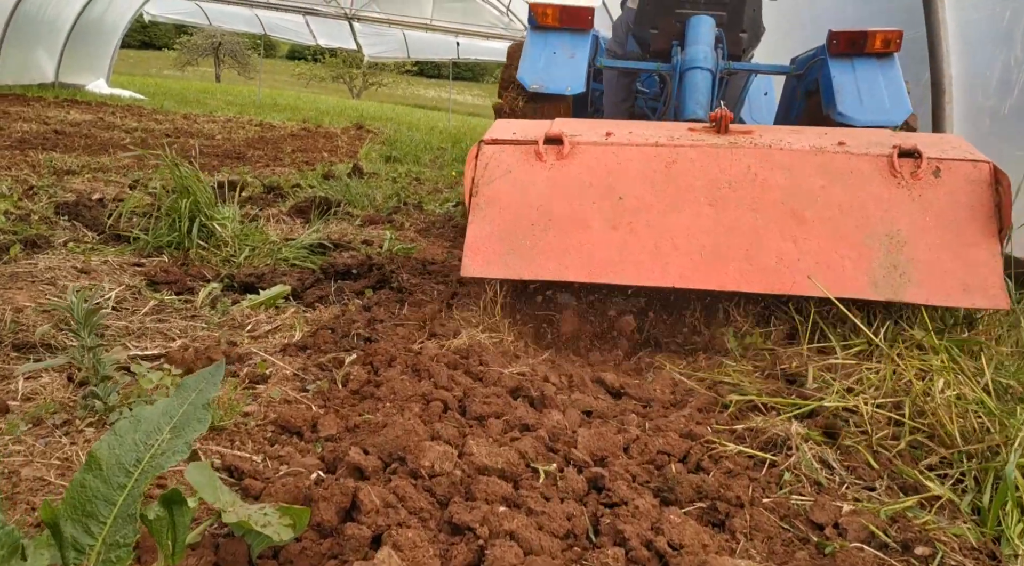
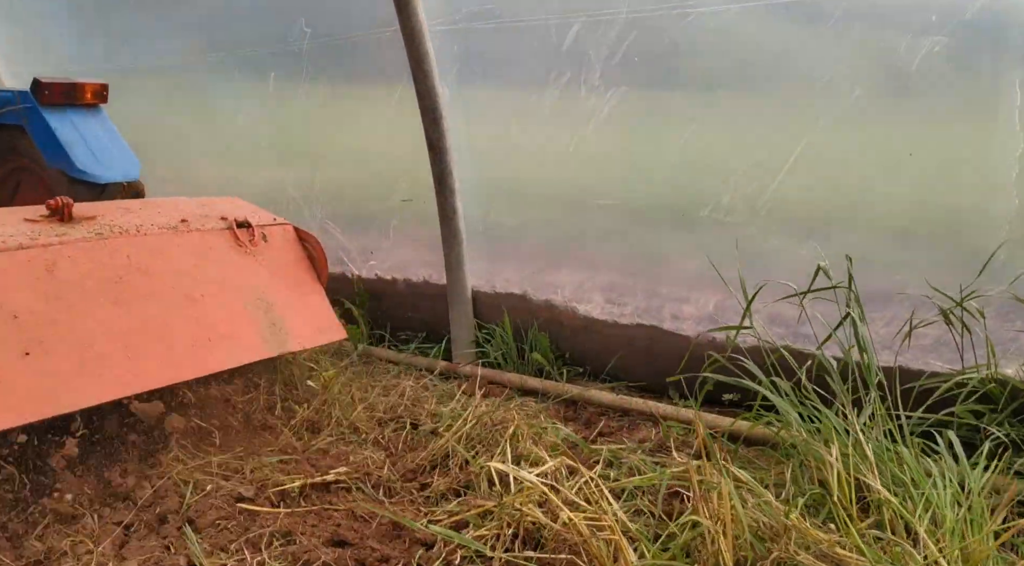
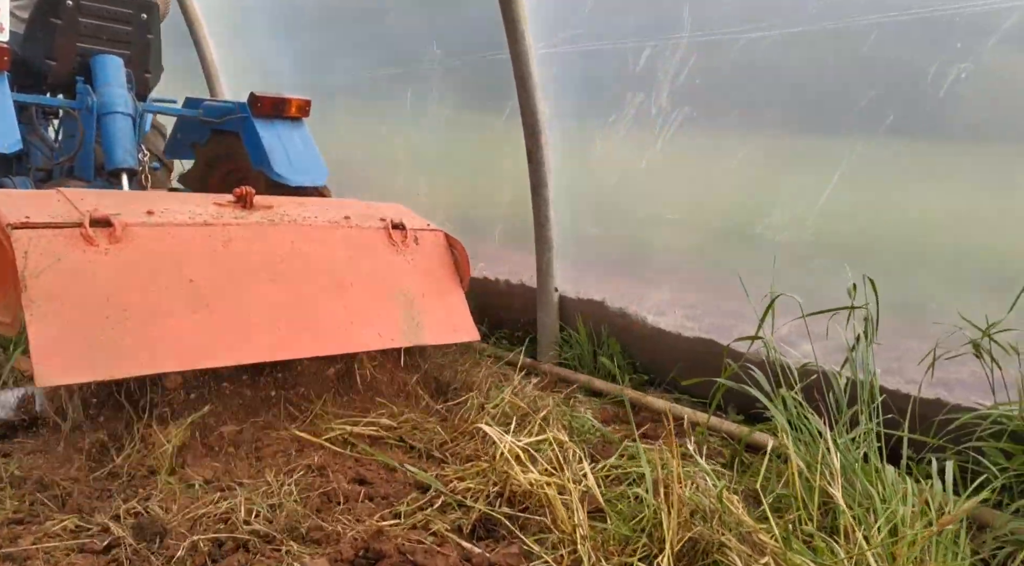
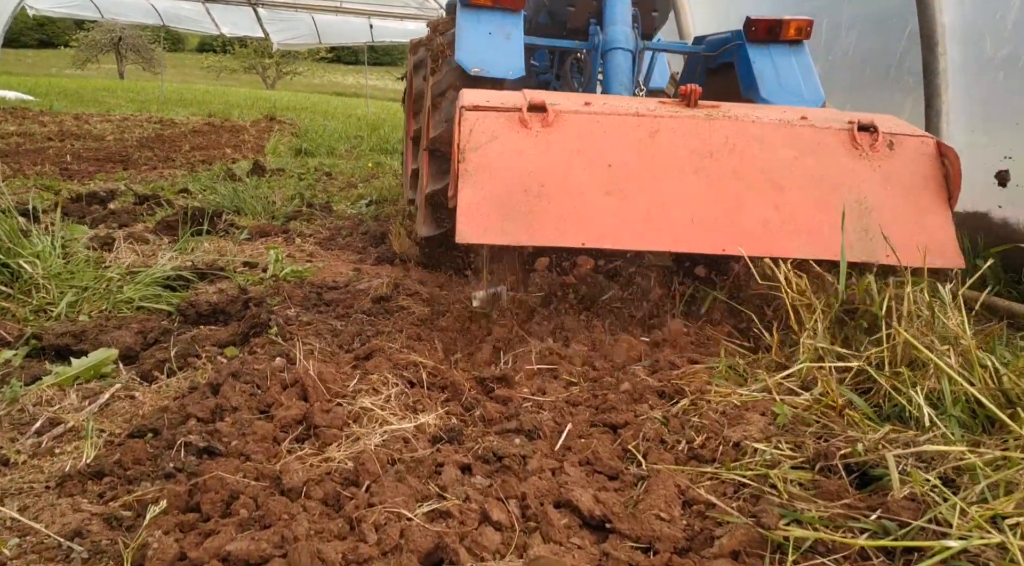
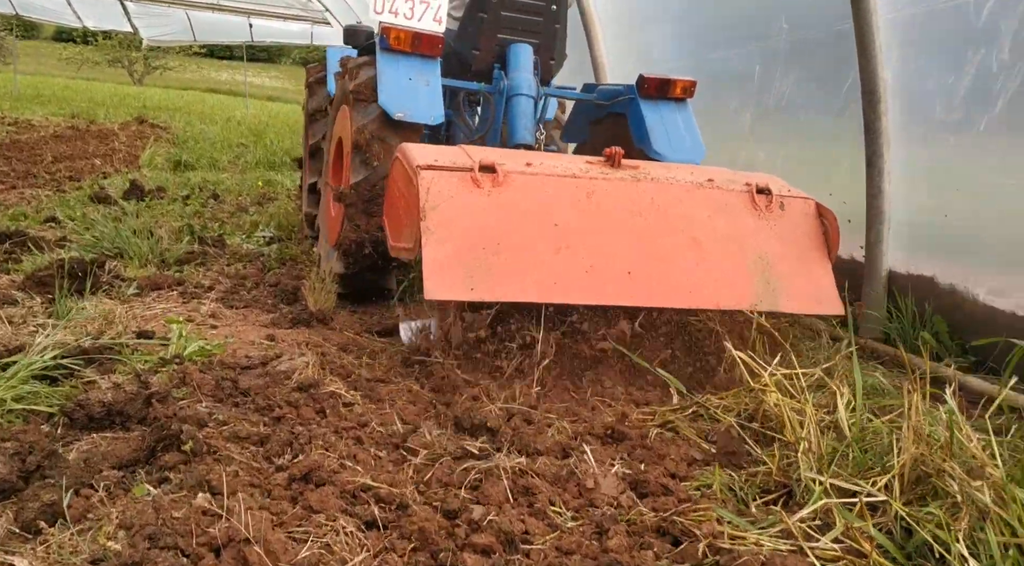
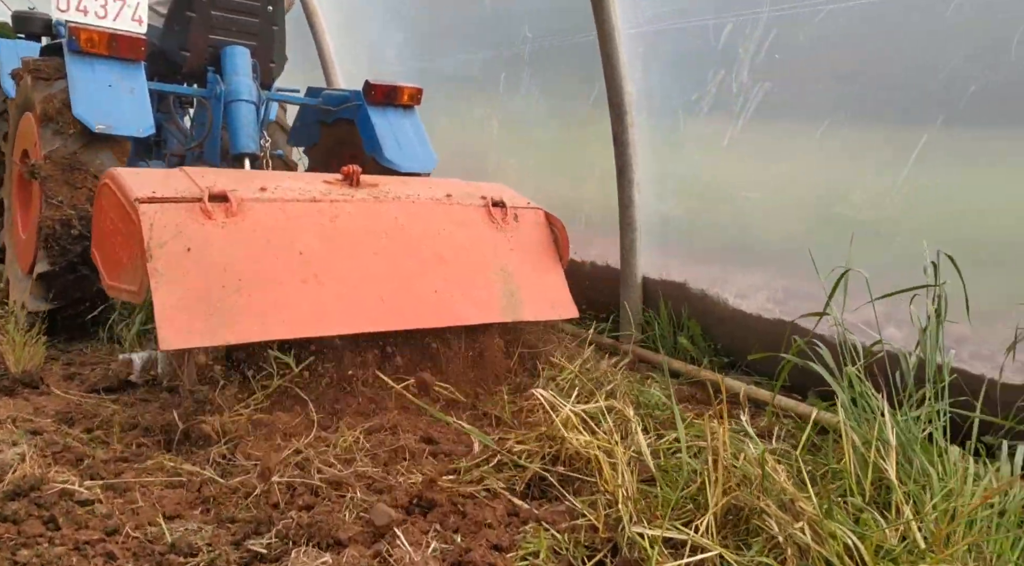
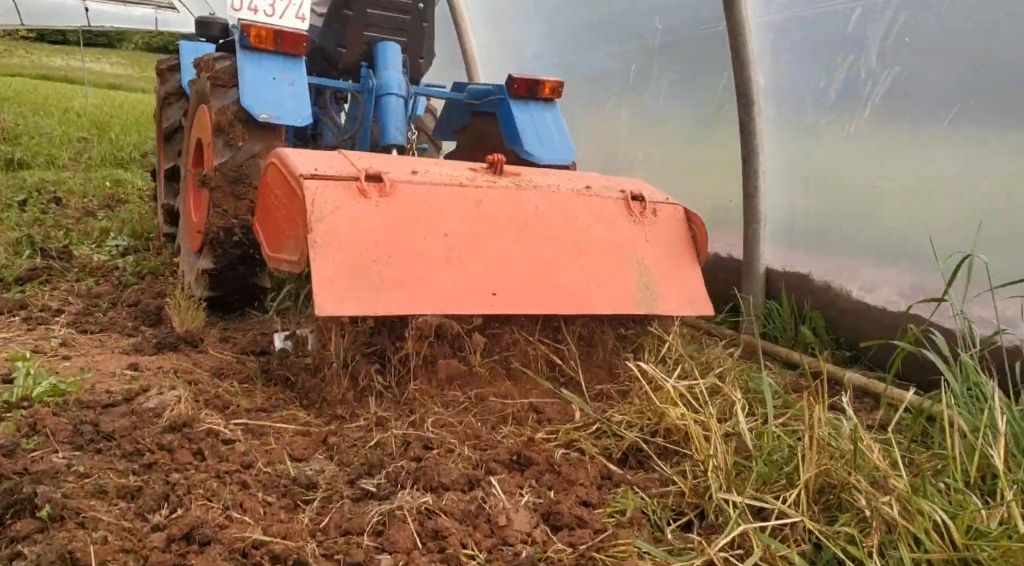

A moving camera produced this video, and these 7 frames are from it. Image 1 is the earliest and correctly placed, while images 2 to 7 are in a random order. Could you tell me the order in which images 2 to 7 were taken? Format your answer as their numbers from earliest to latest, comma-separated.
4, 5, 7, 6, 3, 2
